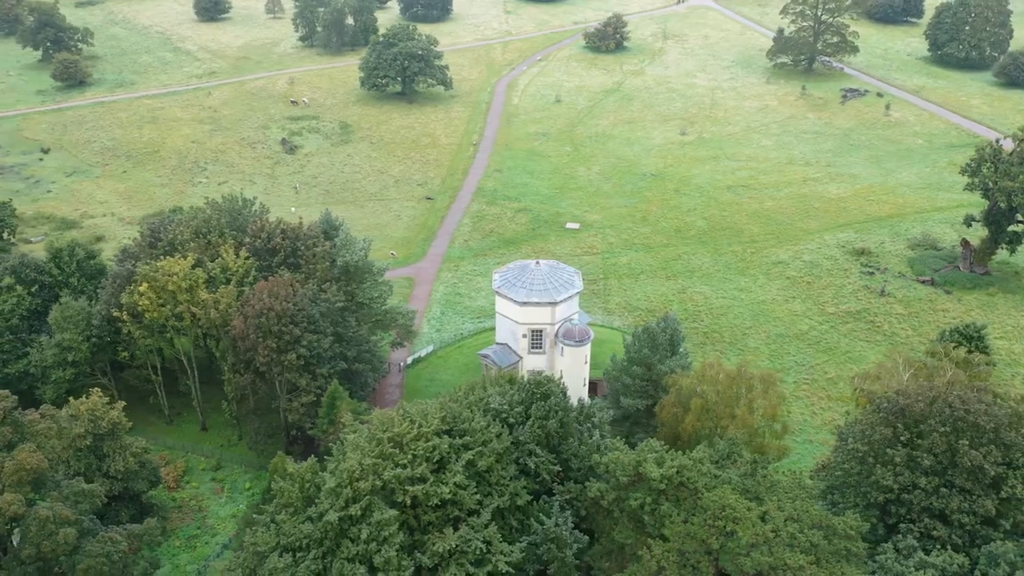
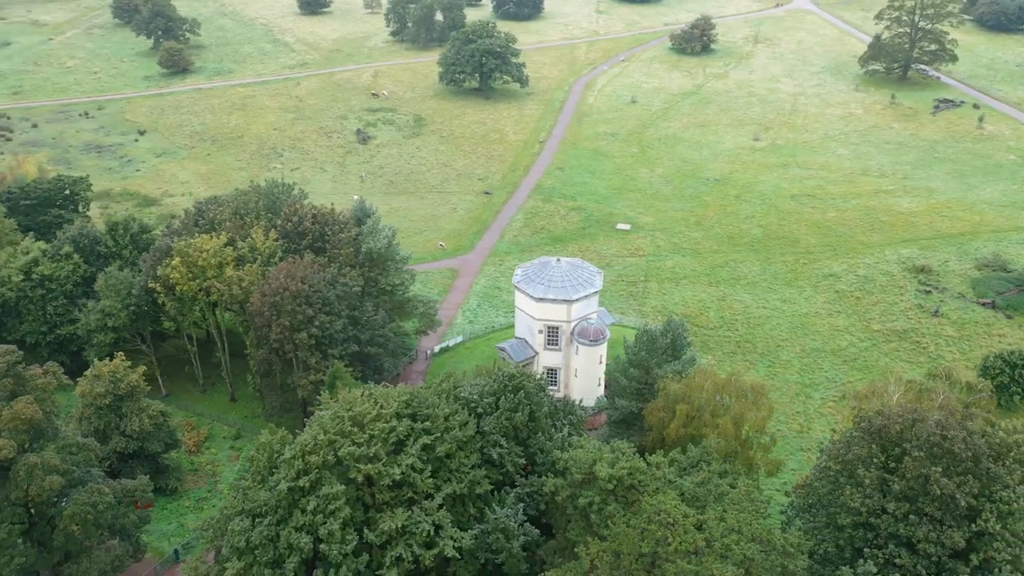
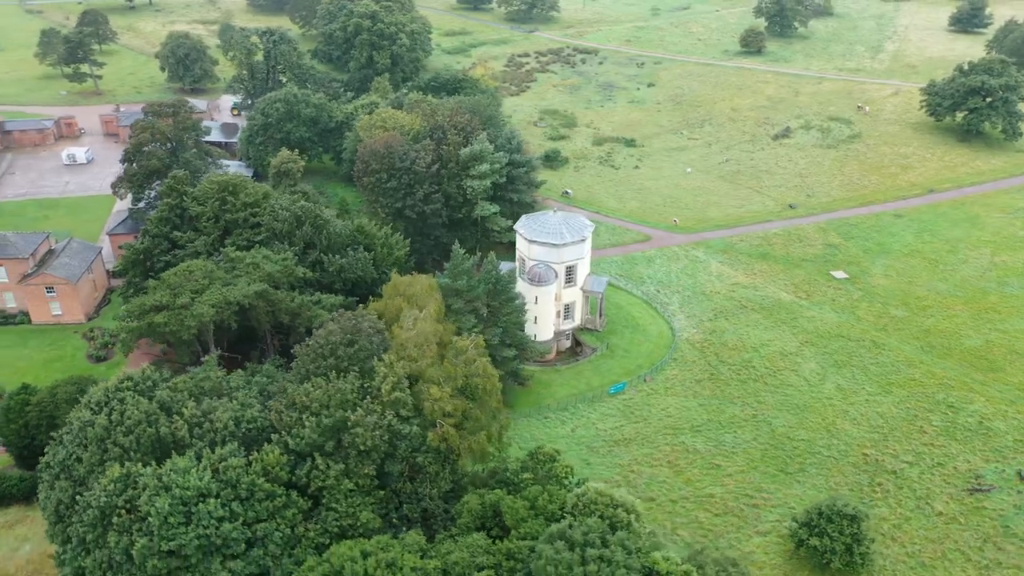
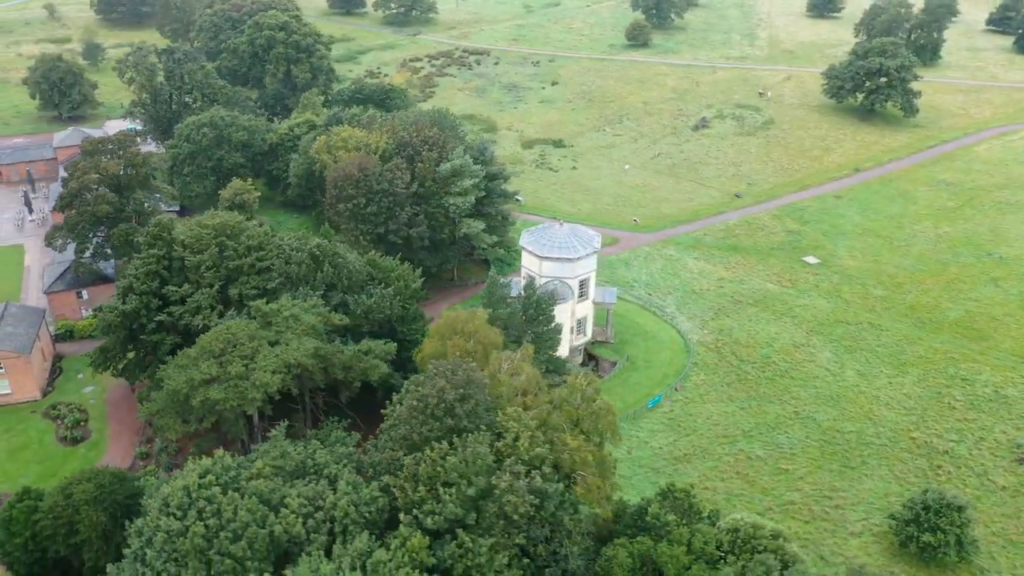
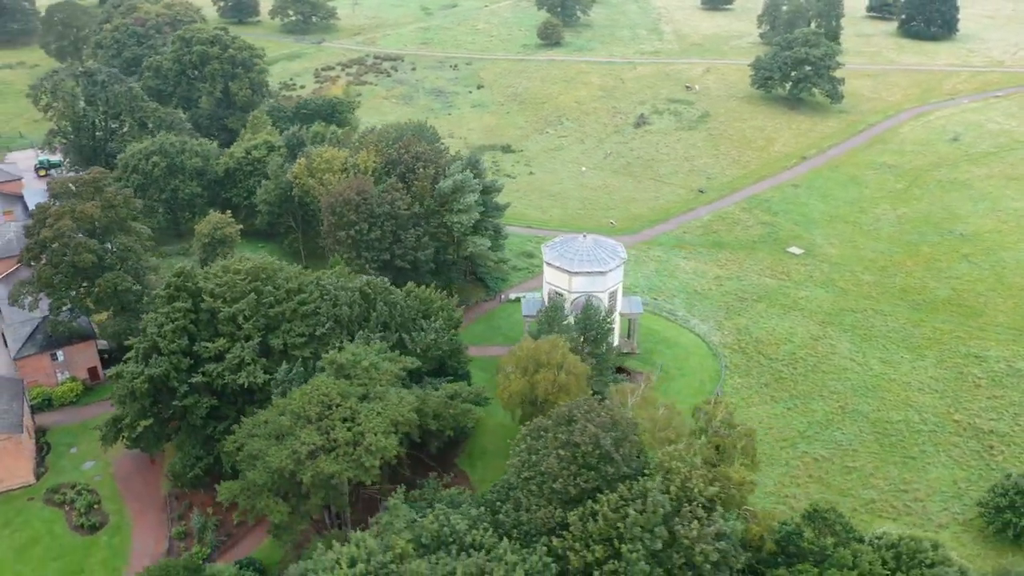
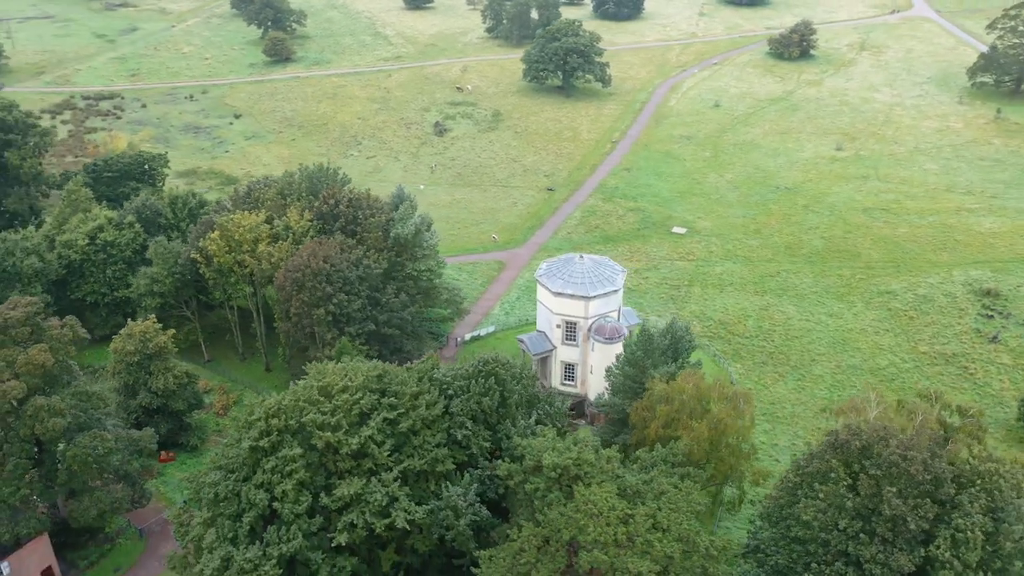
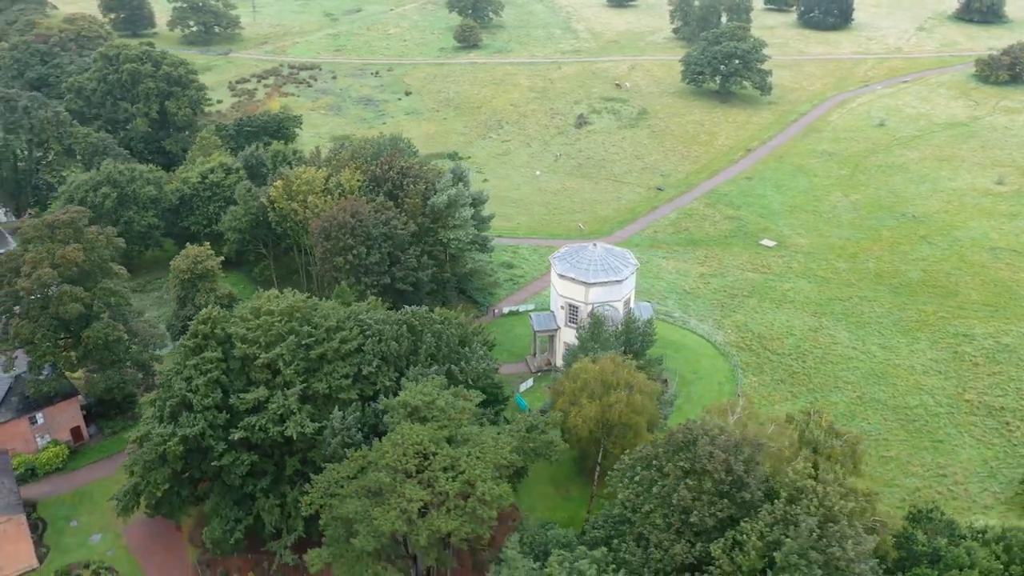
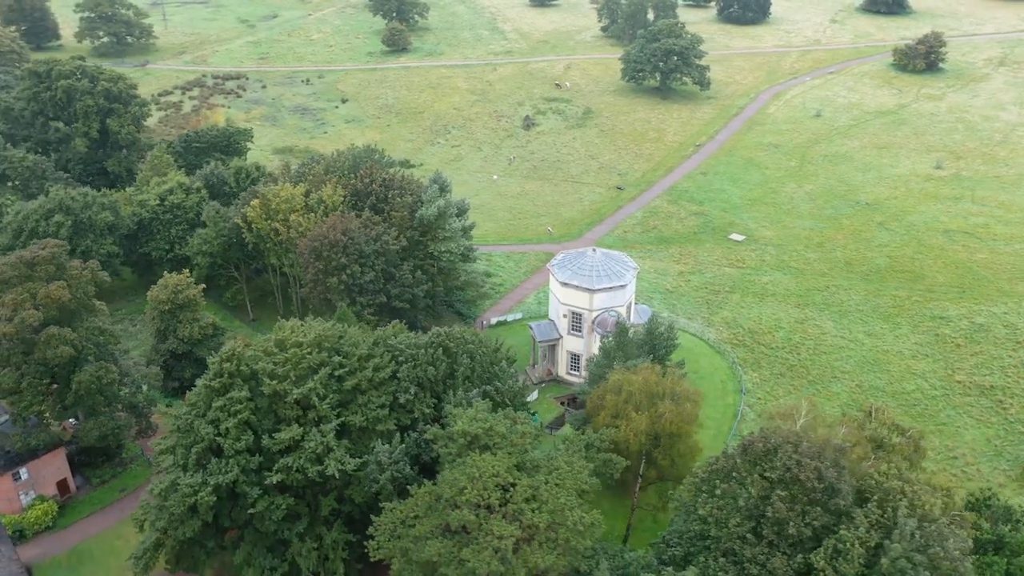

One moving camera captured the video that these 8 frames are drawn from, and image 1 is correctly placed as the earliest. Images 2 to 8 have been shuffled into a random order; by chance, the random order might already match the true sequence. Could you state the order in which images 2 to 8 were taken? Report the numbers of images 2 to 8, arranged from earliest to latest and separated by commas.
2, 6, 8, 7, 5, 4, 3
